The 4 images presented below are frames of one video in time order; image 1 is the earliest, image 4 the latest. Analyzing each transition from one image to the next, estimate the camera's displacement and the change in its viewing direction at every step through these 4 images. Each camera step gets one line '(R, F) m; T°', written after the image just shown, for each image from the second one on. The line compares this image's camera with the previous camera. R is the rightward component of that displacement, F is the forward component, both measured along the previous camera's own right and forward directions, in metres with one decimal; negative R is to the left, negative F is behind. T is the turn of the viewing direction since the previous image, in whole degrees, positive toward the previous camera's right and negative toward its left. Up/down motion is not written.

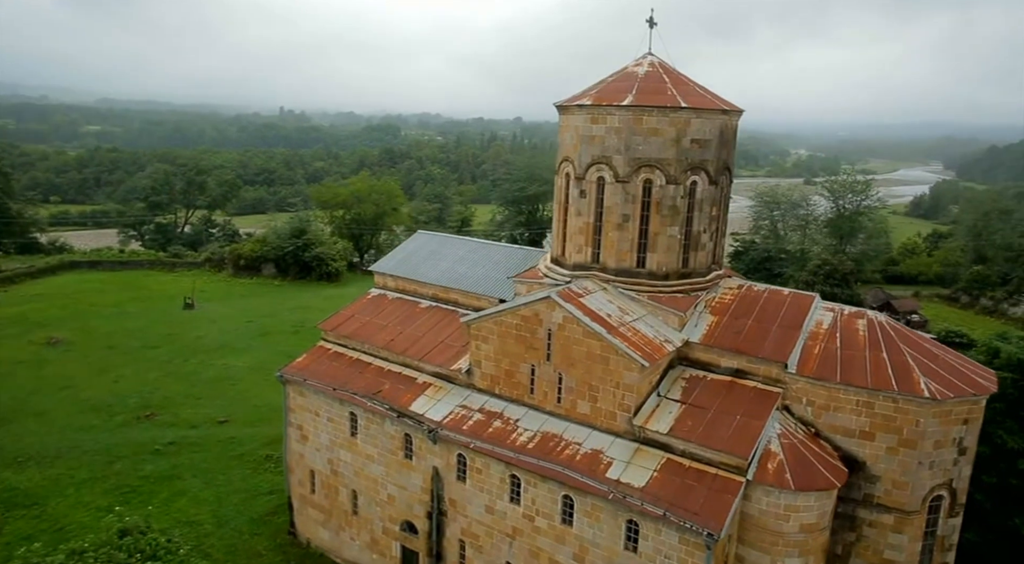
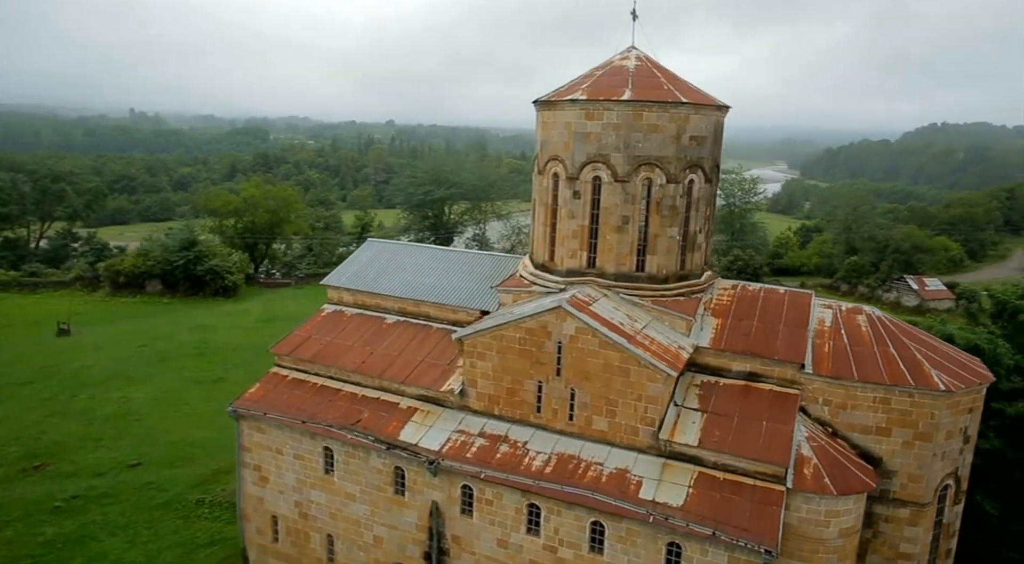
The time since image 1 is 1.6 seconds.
(-2.2, +1.3) m; +10°
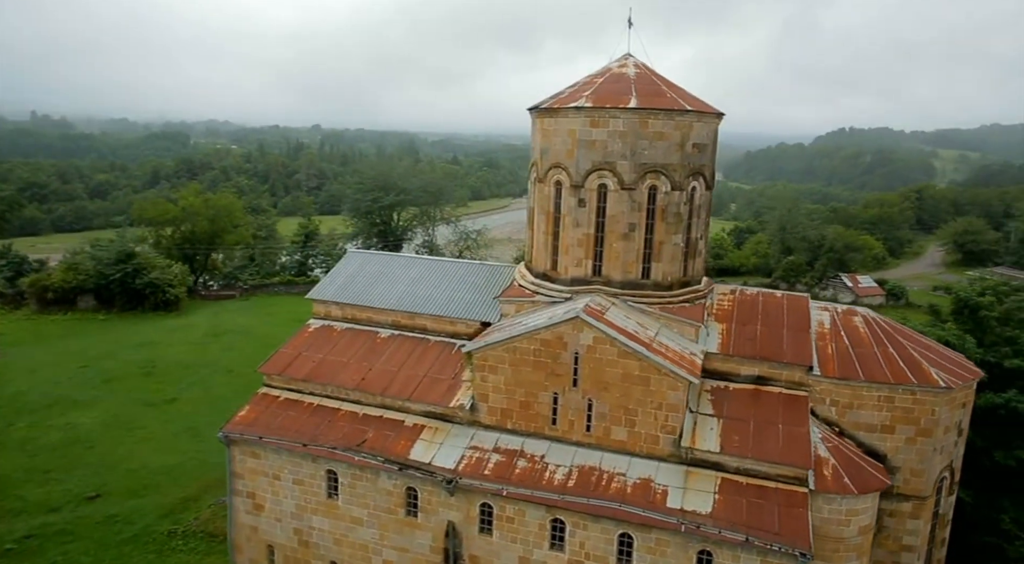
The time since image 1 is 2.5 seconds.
(-1.4, +0.3) m; +6°
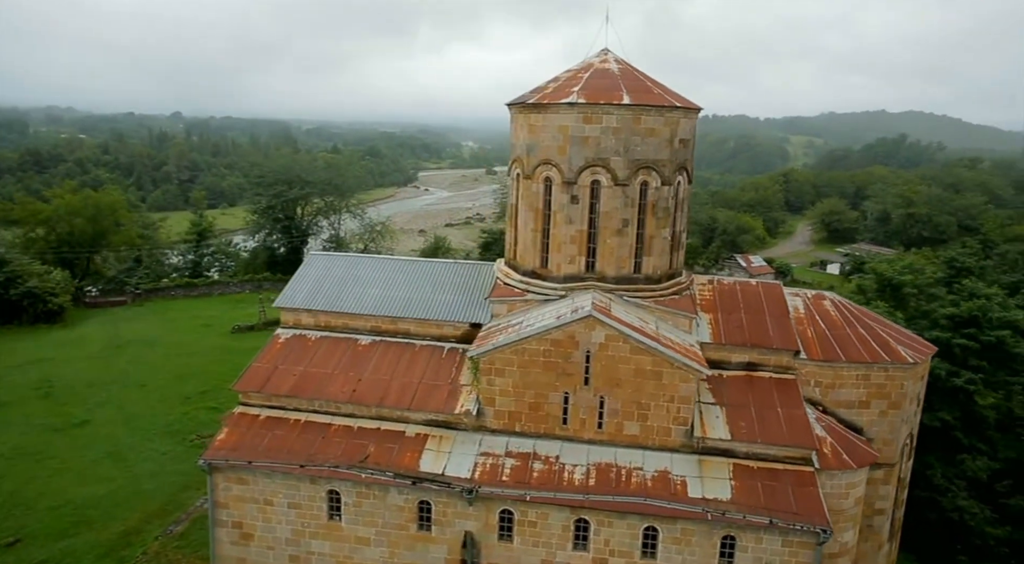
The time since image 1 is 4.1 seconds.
(-2.1, +0.4) m; +10°
